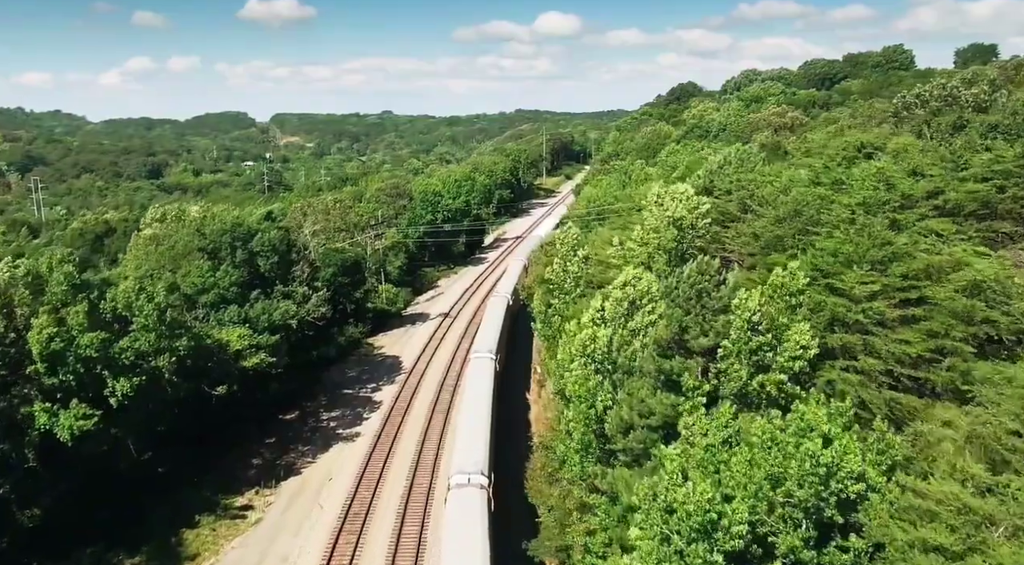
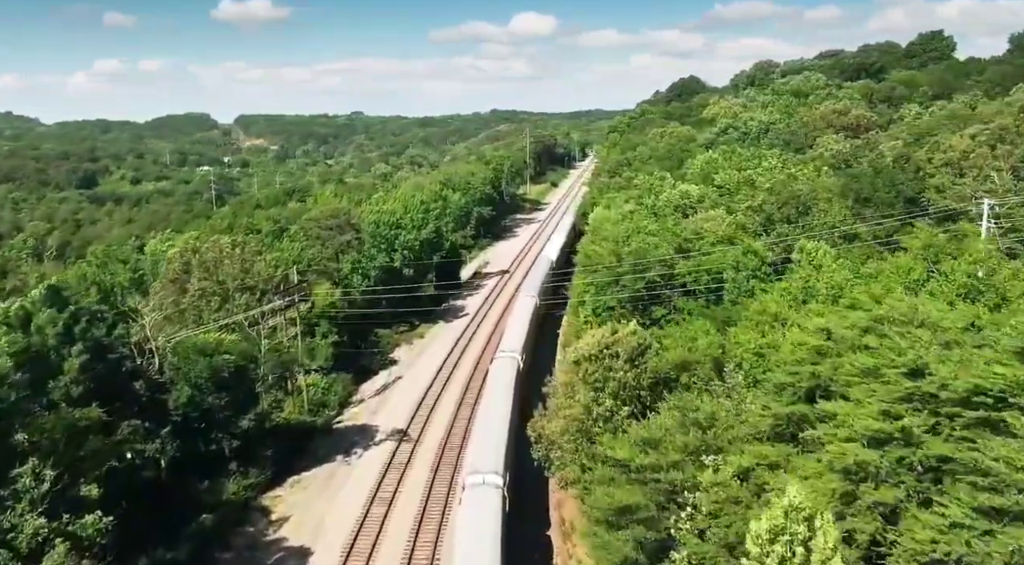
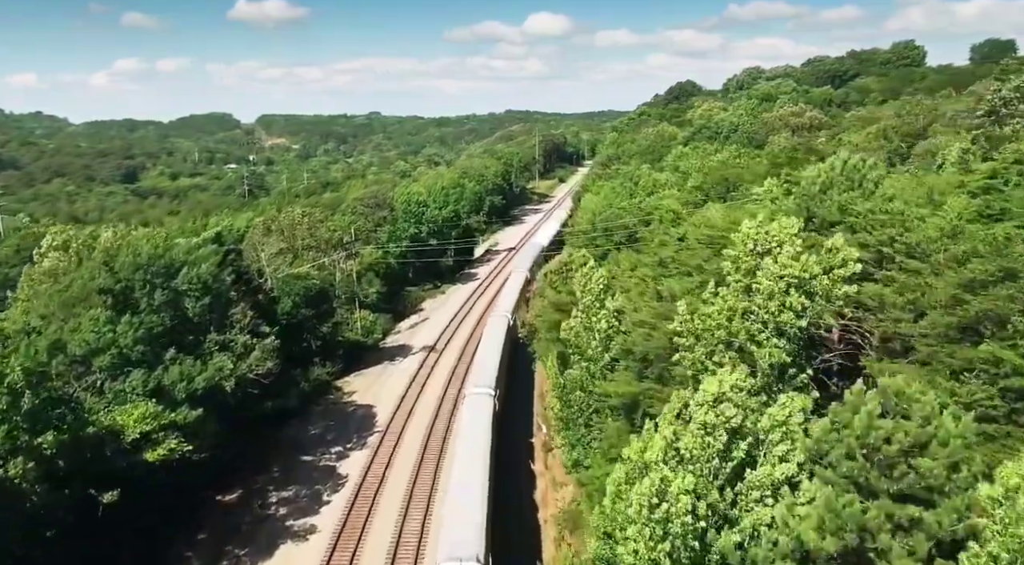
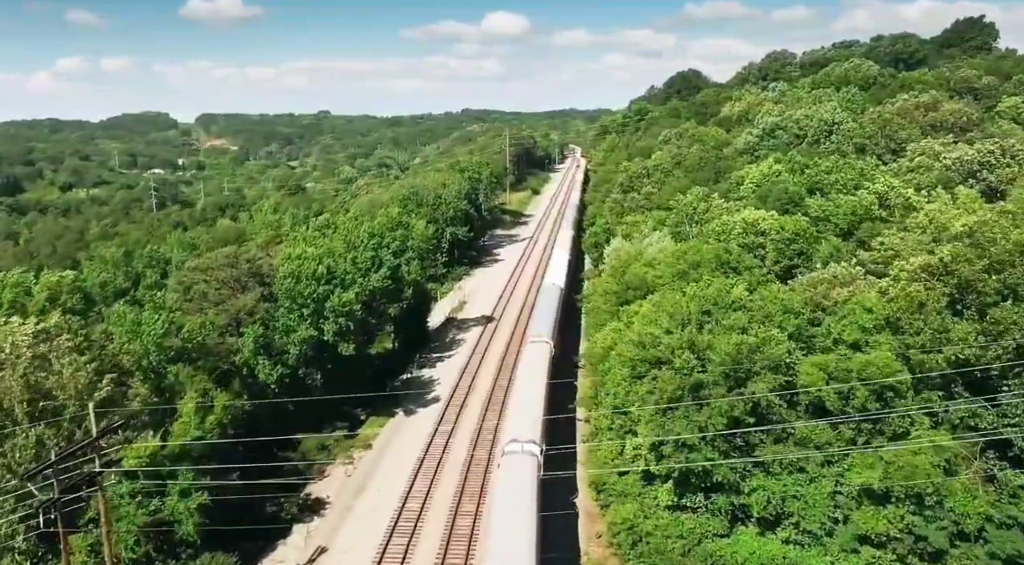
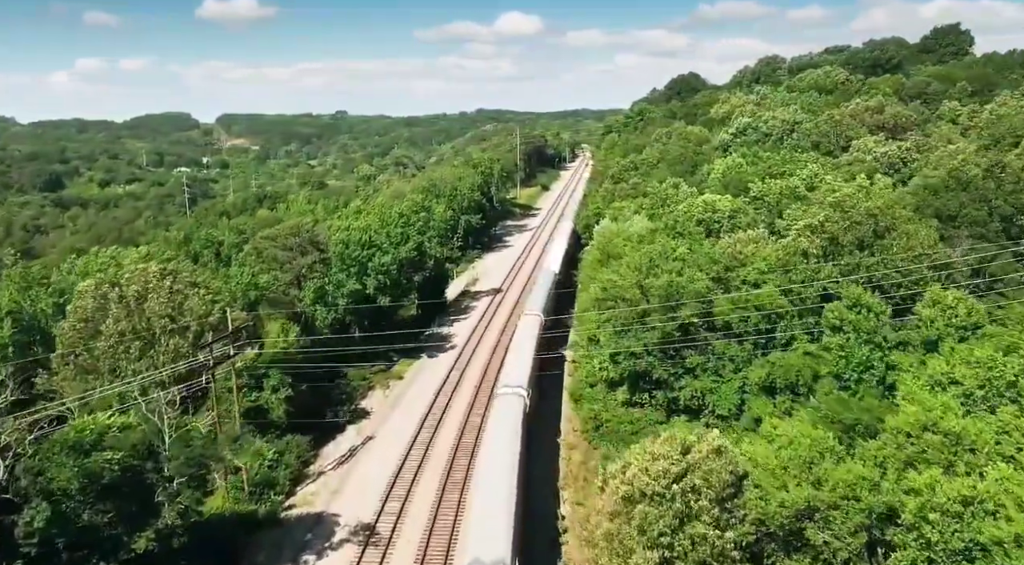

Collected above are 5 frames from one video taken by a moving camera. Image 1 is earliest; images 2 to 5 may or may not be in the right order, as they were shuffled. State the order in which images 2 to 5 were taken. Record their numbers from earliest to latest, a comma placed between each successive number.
3, 2, 5, 4
